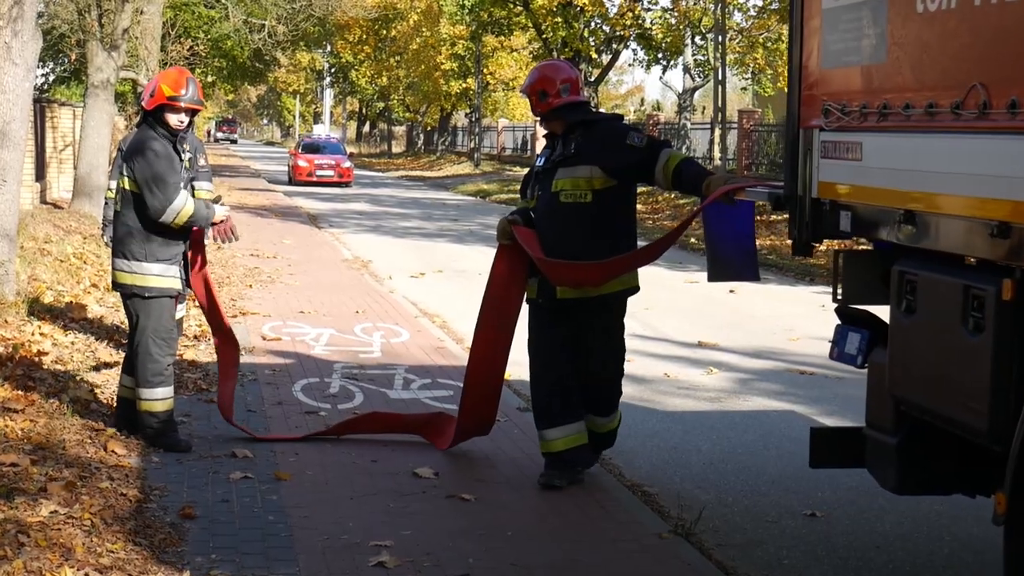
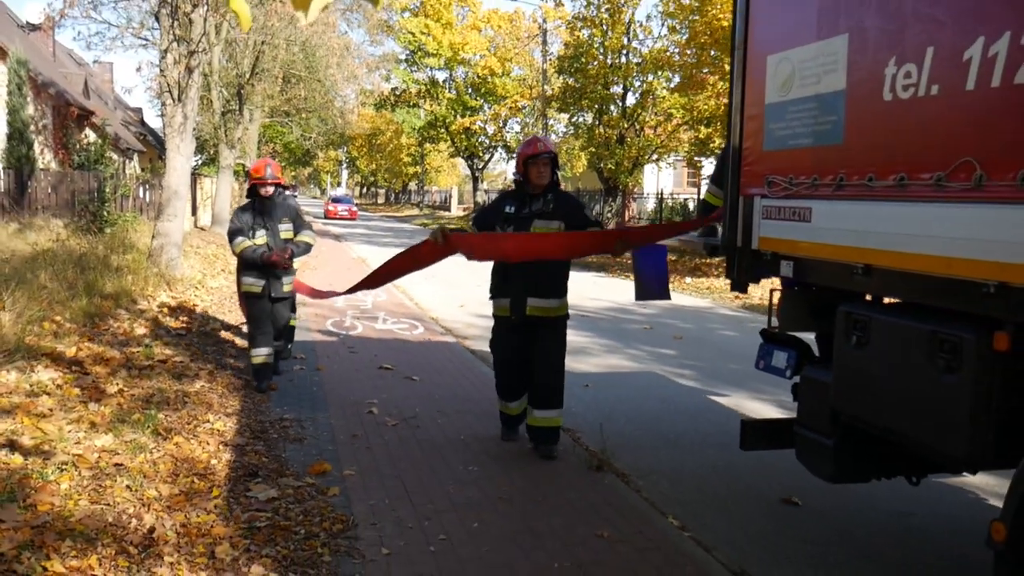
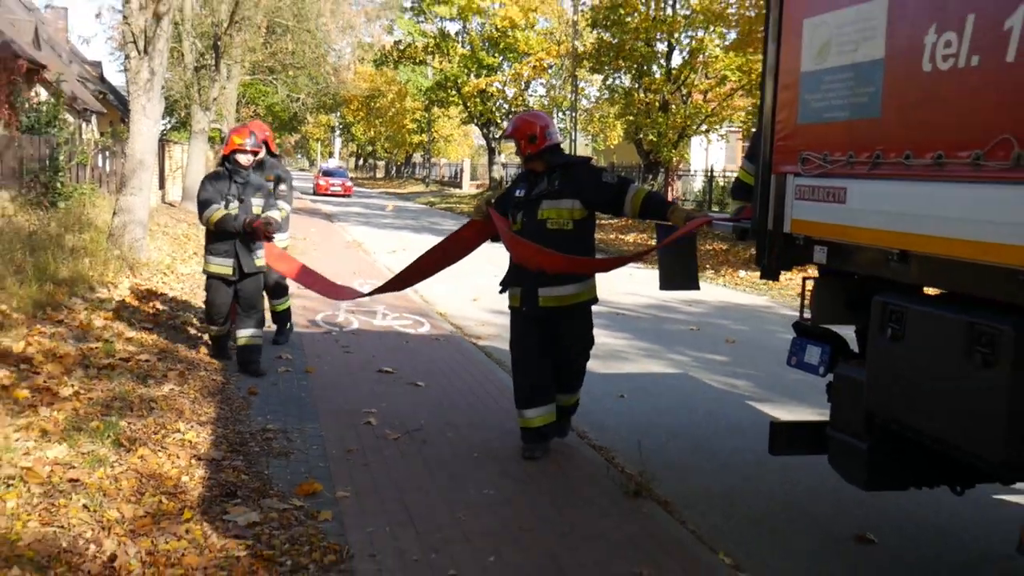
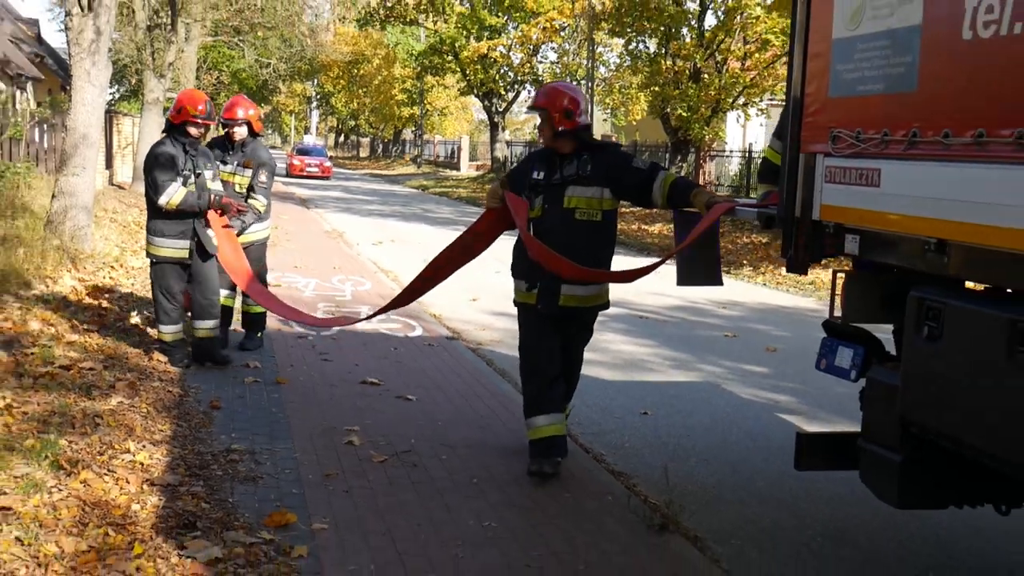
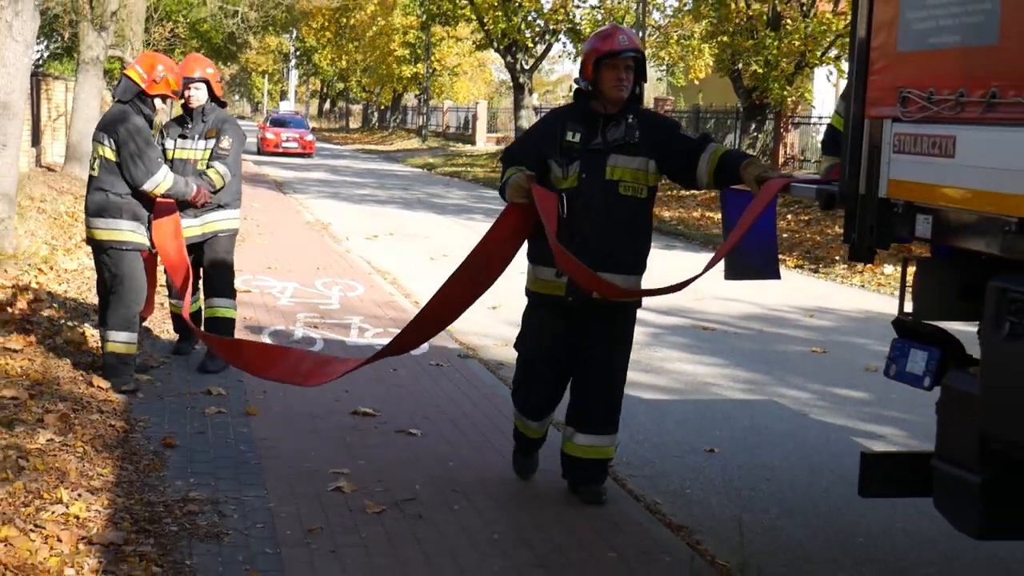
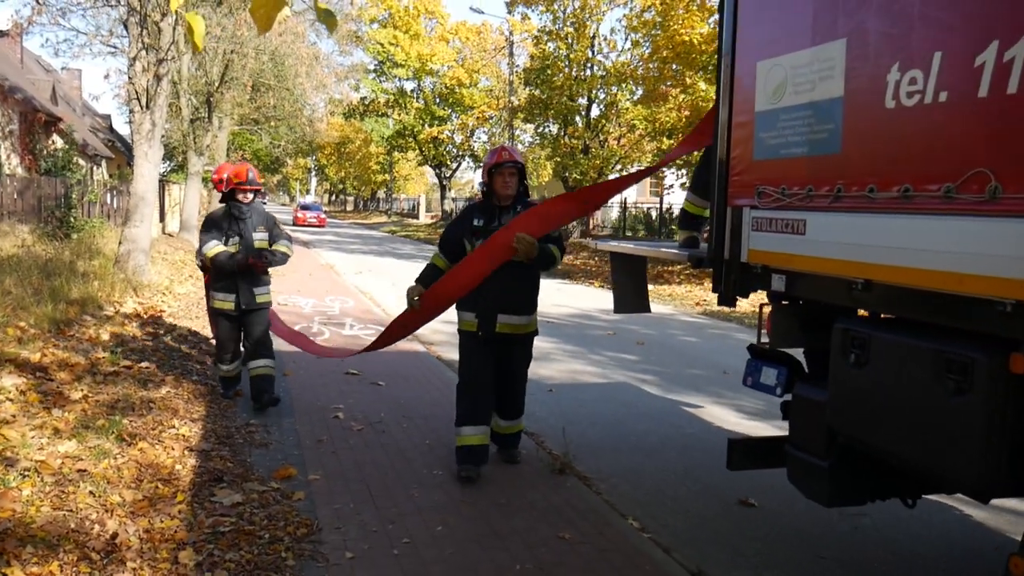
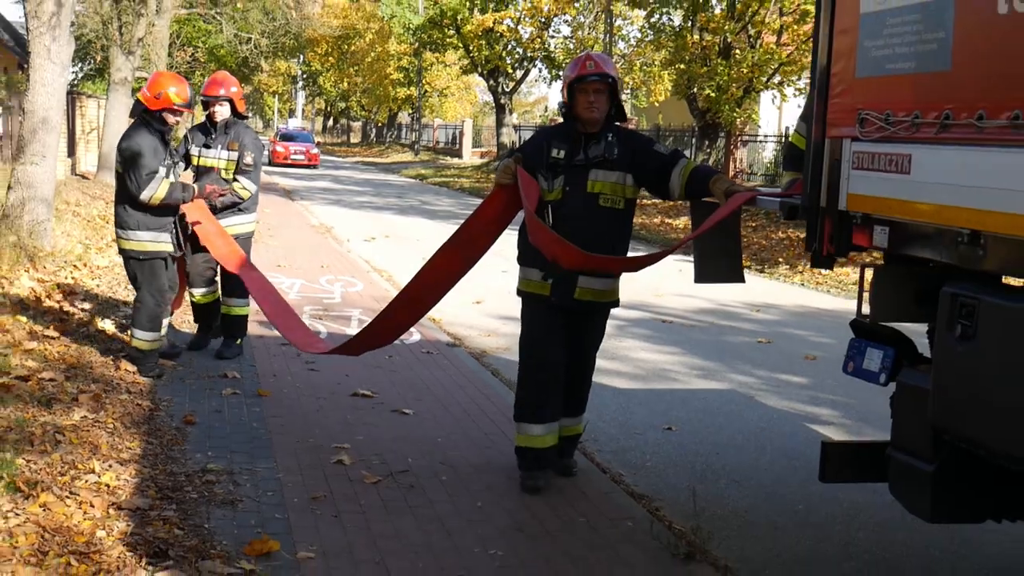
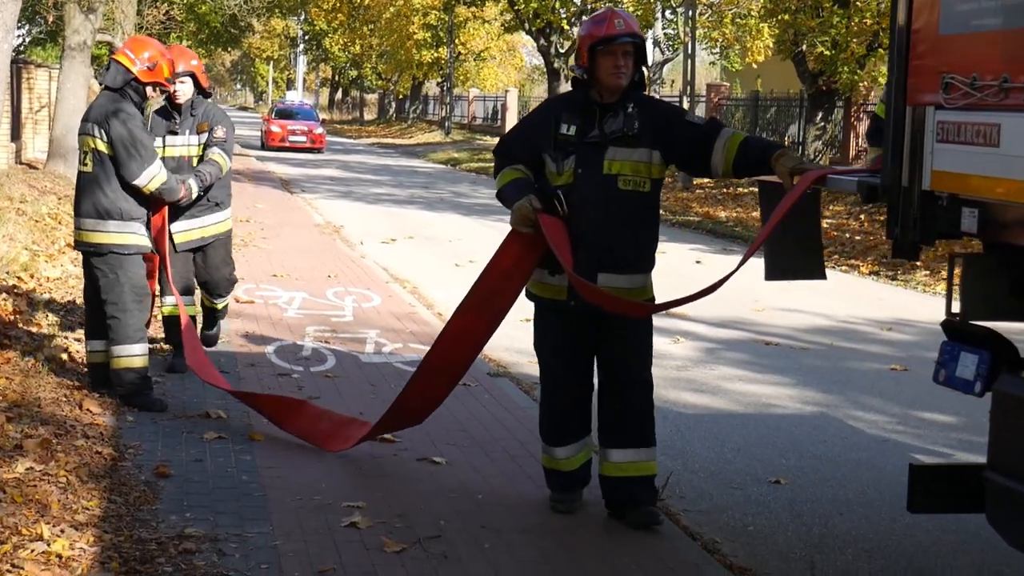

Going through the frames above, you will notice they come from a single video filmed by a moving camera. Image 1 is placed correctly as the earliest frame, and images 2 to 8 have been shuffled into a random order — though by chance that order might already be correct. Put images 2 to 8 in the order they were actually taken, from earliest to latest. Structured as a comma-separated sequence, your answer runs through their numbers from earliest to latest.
8, 5, 7, 4, 3, 2, 6
